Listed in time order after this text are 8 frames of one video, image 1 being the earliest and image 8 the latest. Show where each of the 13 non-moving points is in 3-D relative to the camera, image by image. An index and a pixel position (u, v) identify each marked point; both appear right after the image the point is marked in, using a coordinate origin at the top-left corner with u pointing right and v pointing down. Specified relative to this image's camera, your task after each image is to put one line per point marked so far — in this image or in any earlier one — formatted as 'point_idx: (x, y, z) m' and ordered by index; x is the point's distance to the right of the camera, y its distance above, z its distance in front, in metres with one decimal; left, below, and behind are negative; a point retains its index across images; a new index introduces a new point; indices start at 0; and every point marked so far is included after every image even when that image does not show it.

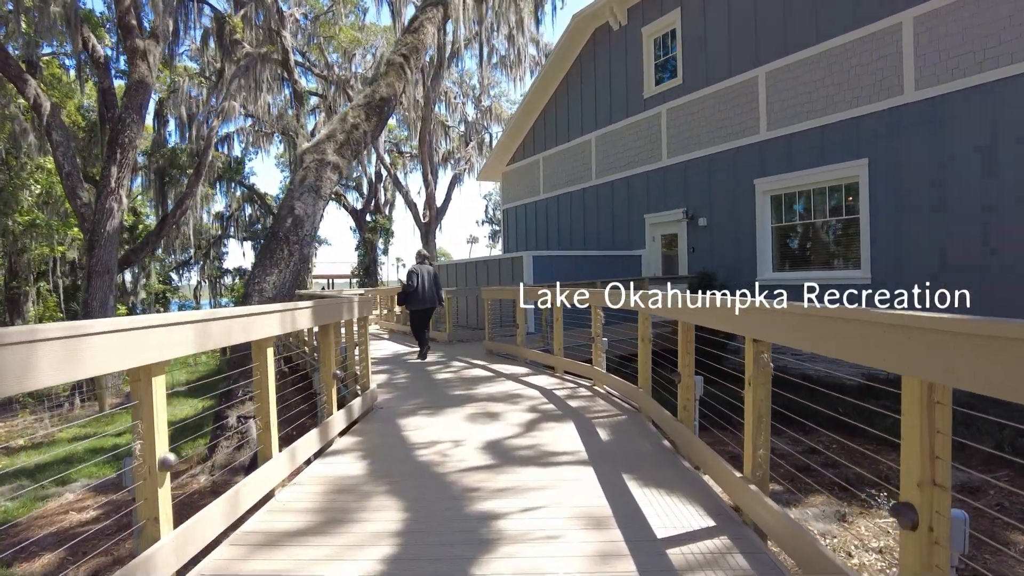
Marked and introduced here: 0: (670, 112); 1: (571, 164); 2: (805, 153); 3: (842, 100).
0: (+2.8, +3.1, +11.7) m
1: (+1.3, +2.7, +14.5) m
2: (+4.1, +1.9, +9.3) m
3: (+4.4, +2.5, +8.7) m
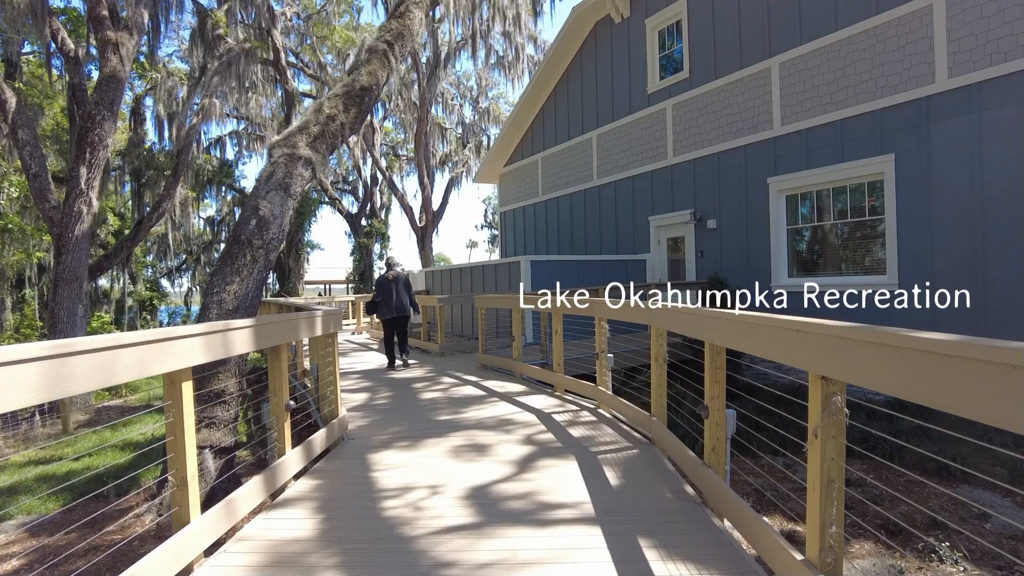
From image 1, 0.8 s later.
0: (+2.7, +3.0, +11.0) m
1: (+1.2, +2.6, +13.8) m
2: (+4.1, +1.8, +8.6) m
3: (+4.3, +2.4, +8.1) m
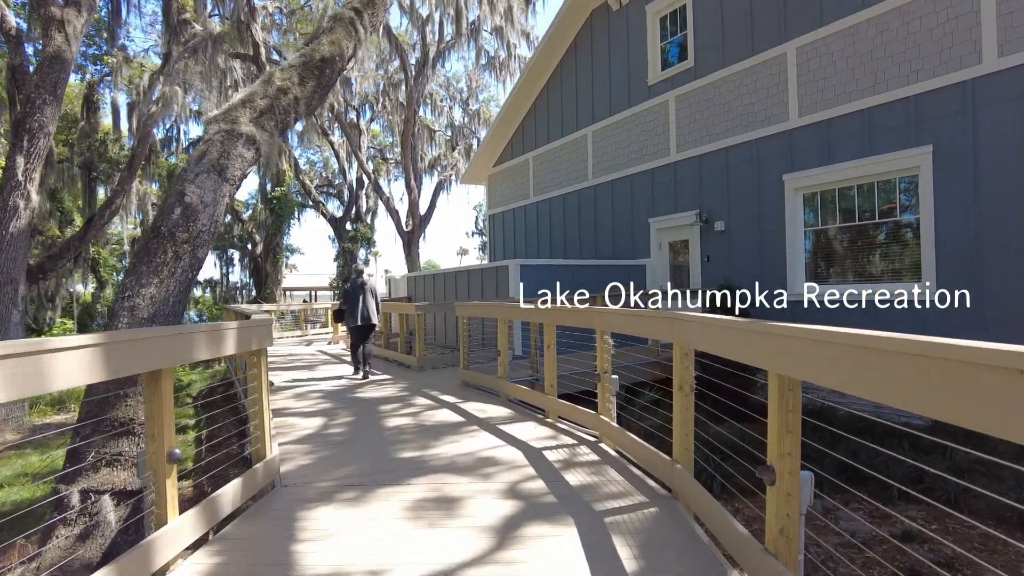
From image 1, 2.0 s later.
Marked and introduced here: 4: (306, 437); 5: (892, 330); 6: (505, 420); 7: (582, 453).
0: (+2.6, +2.9, +10.1) m
1: (+1.0, +2.4, +12.9) m
2: (+3.9, +1.7, +7.7) m
3: (+4.2, +2.3, +7.2) m
4: (-1.5, -1.1, +4.9) m
5: (+4.2, -0.5, +7.3) m
6: (-0.1, -1.0, +5.2) m
7: (+0.4, -1.0, +4.1) m
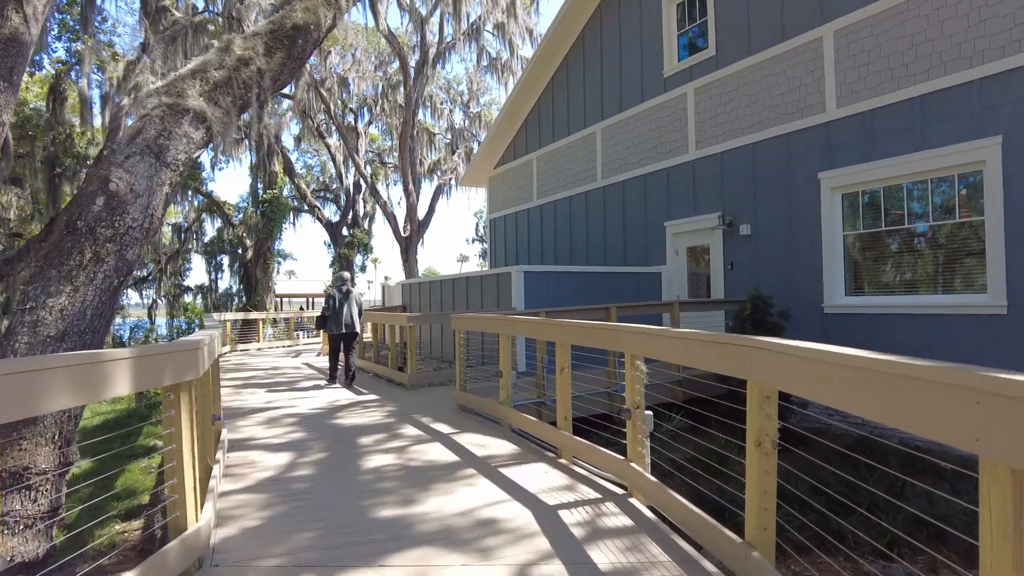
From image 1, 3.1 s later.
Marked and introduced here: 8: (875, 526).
0: (+2.6, +2.8, +9.3) m
1: (+1.0, +2.3, +12.0) m
2: (+4.0, +1.6, +6.8) m
3: (+4.2, +2.2, +6.3) m
4: (-1.5, -1.2, +4.0) m
5: (+4.3, -0.6, +6.4) m
6: (0.0, -1.1, +4.2) m
7: (+0.5, -1.1, +3.2) m
8: (+2.4, -1.6, +4.4) m
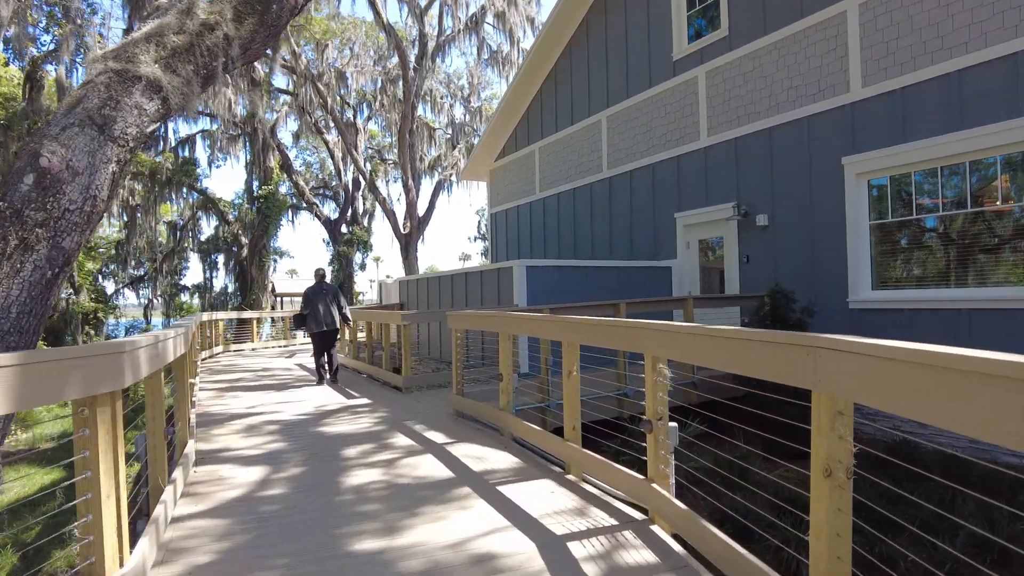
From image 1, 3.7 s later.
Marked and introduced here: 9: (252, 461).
0: (+2.6, +2.8, +8.7) m
1: (+1.1, +2.3, +11.5) m
2: (+4.0, +1.7, +6.2) m
3: (+4.2, +2.3, +5.8) m
4: (-1.5, -1.1, +3.5) m
5: (+4.3, -0.5, +5.9) m
6: (0.0, -1.1, +3.7) m
7: (+0.5, -1.1, +2.7) m
8: (+2.4, -1.5, +3.9) m
9: (-1.7, -1.2, +4.4) m
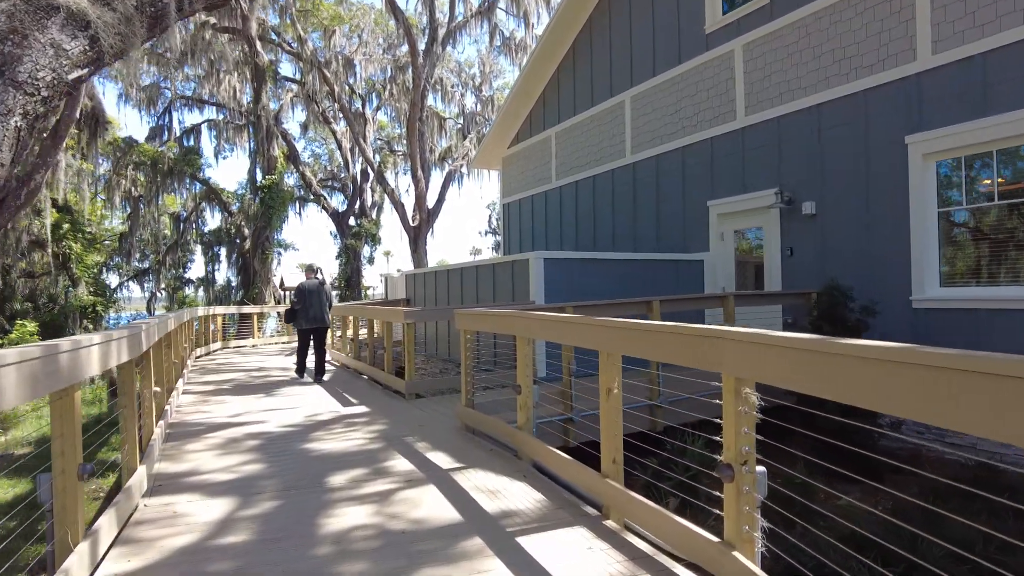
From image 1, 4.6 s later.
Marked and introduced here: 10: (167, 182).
0: (+2.8, +2.9, +7.9) m
1: (+1.3, +2.4, +10.7) m
2: (+4.1, +1.7, +5.4) m
3: (+4.4, +2.3, +4.9) m
4: (-1.4, -1.1, +2.7) m
5: (+4.4, -0.5, +5.0) m
6: (+0.1, -1.0, +3.0) m
7: (+0.6, -1.0, +1.9) m
8: (+2.5, -1.5, +3.0) m
9: (-1.6, -1.1, +3.7) m
10: (-10.4, +3.2, +19.8) m
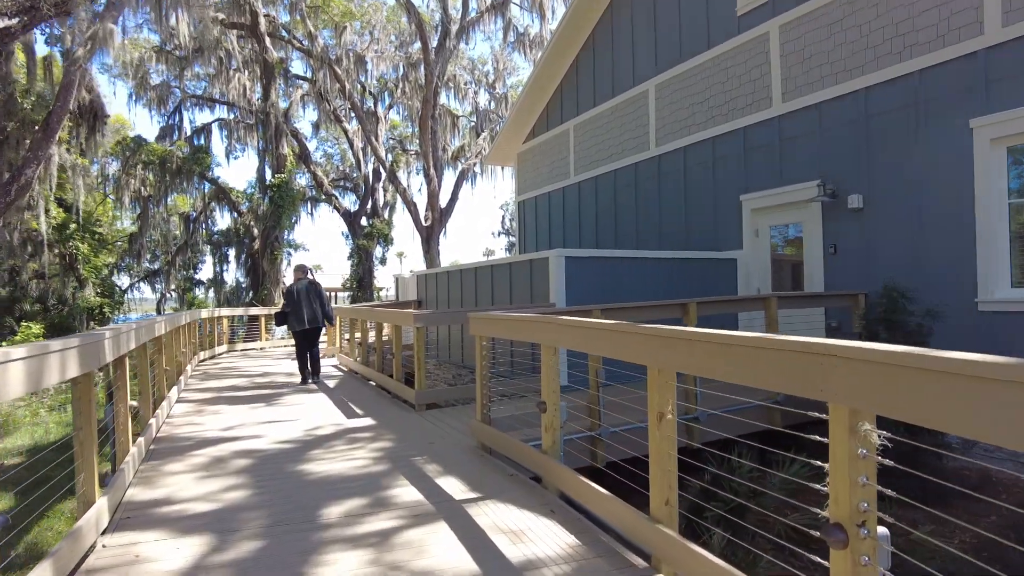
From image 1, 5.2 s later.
0: (+3.0, +2.9, +7.3) m
1: (+1.6, +2.4, +10.1) m
2: (+4.3, +1.7, +4.7) m
3: (+4.5, +2.3, +4.2) m
4: (-1.3, -1.1, +2.2) m
5: (+4.6, -0.5, +4.4) m
6: (+0.2, -1.0, +2.4) m
7: (+0.6, -1.0, +1.3) m
8: (+2.6, -1.5, +2.4) m
9: (-1.5, -1.1, +3.1) m
10: (-9.9, +3.1, +19.4) m
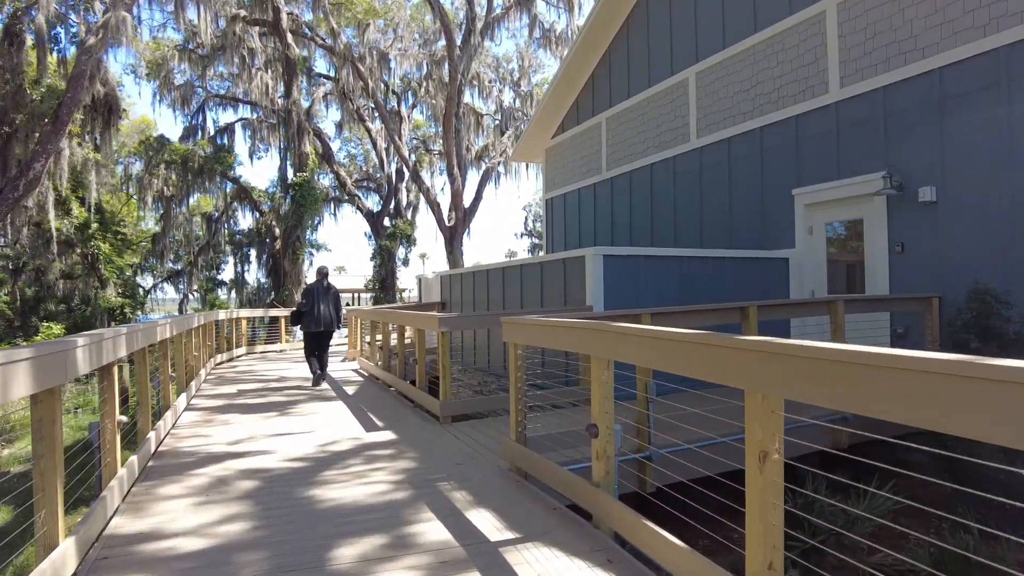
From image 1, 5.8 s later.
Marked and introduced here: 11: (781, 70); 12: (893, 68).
0: (+3.3, +2.8, +6.6) m
1: (+2.0, +2.4, +9.5) m
2: (+4.5, +1.7, +4.1) m
3: (+4.8, +2.3, +3.6) m
4: (-1.1, -1.1, +1.7) m
5: (+4.8, -0.5, +3.7) m
6: (+0.3, -1.0, +1.8) m
7: (+0.8, -1.0, +0.8) m
8: (+2.8, -1.5, +1.8) m
9: (-1.3, -1.1, +2.7) m
10: (-9.2, +3.1, +19.2) m
11: (+3.0, +2.4, +7.3) m
12: (+3.6, +2.1, +6.1) m
